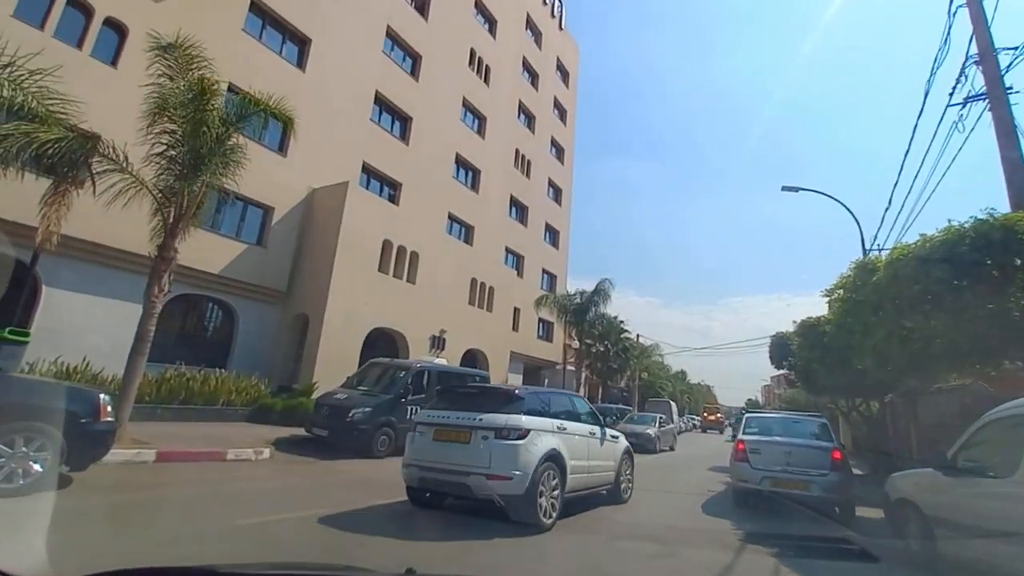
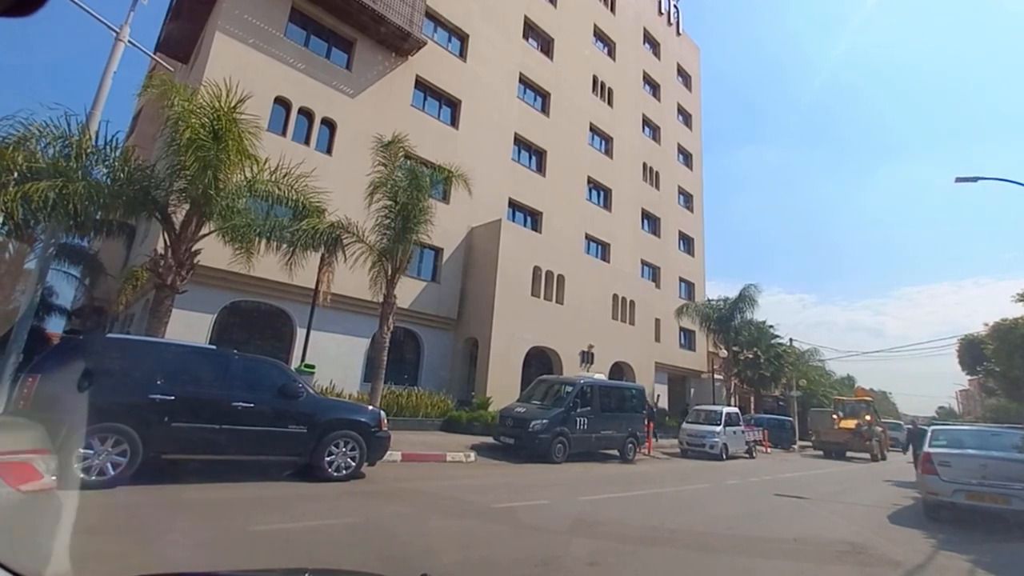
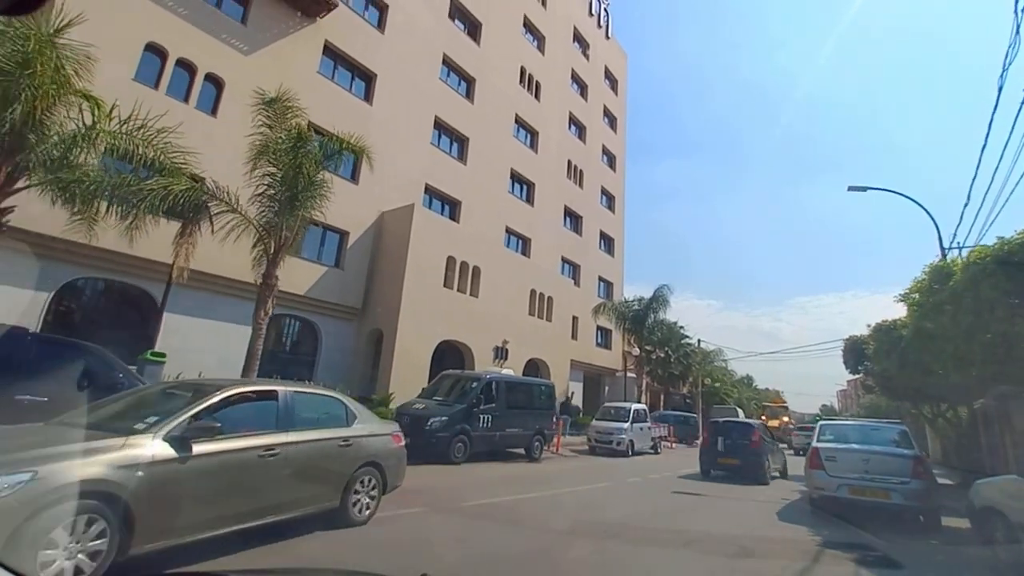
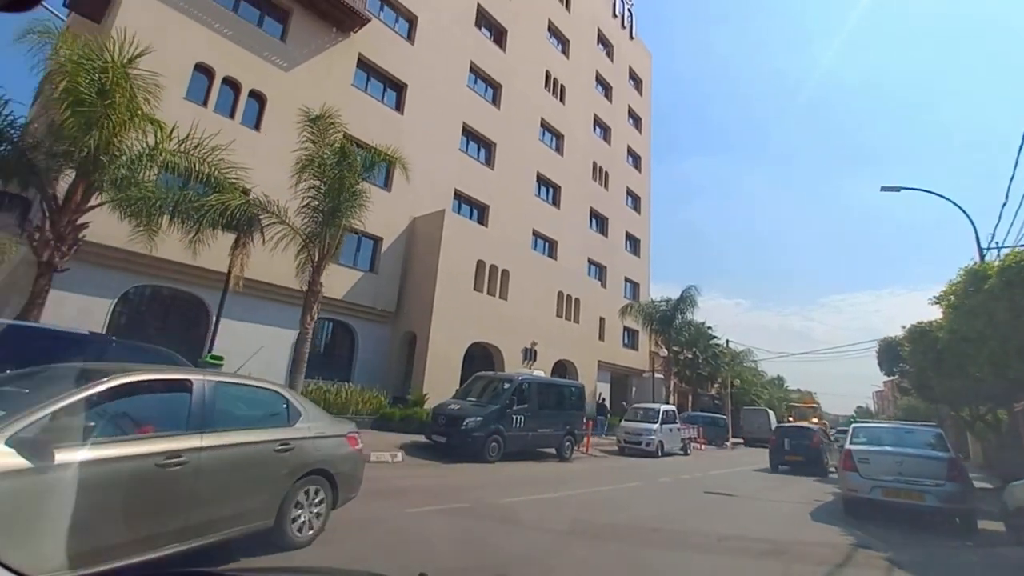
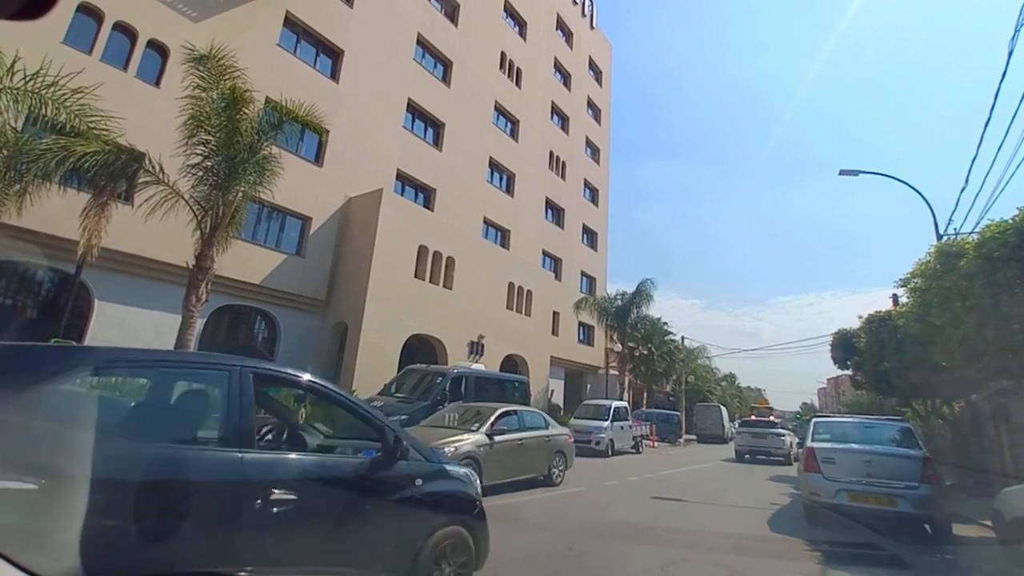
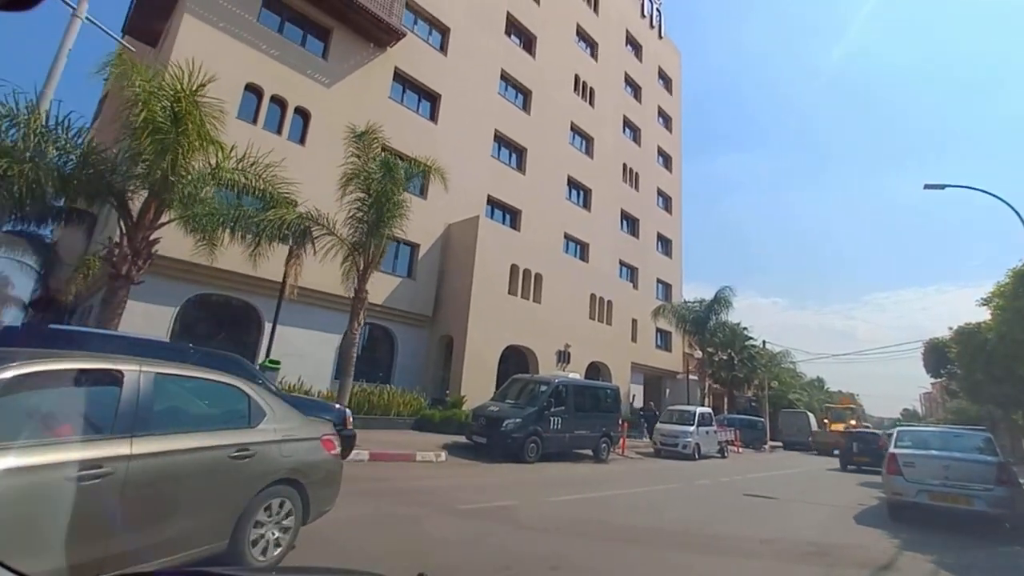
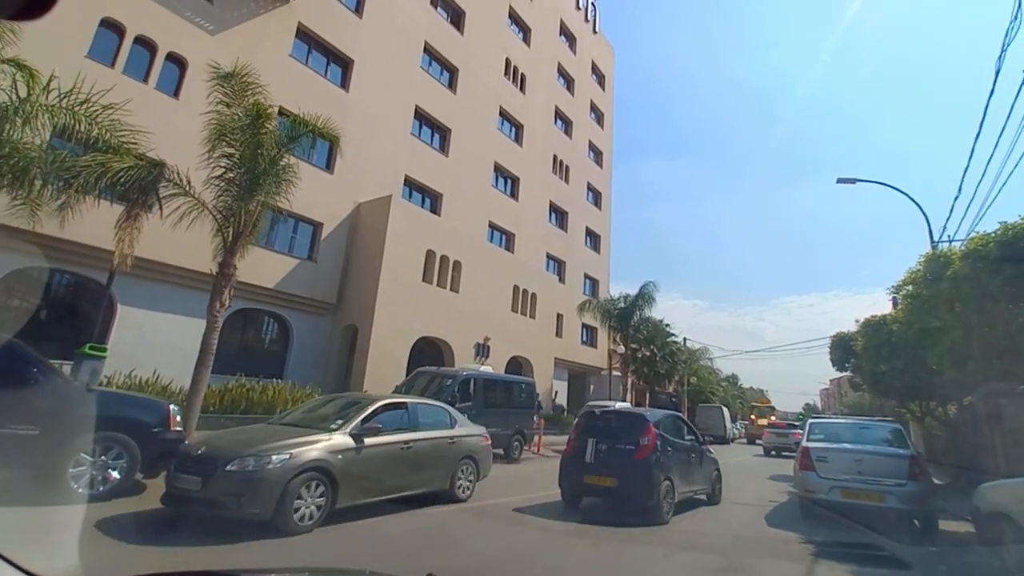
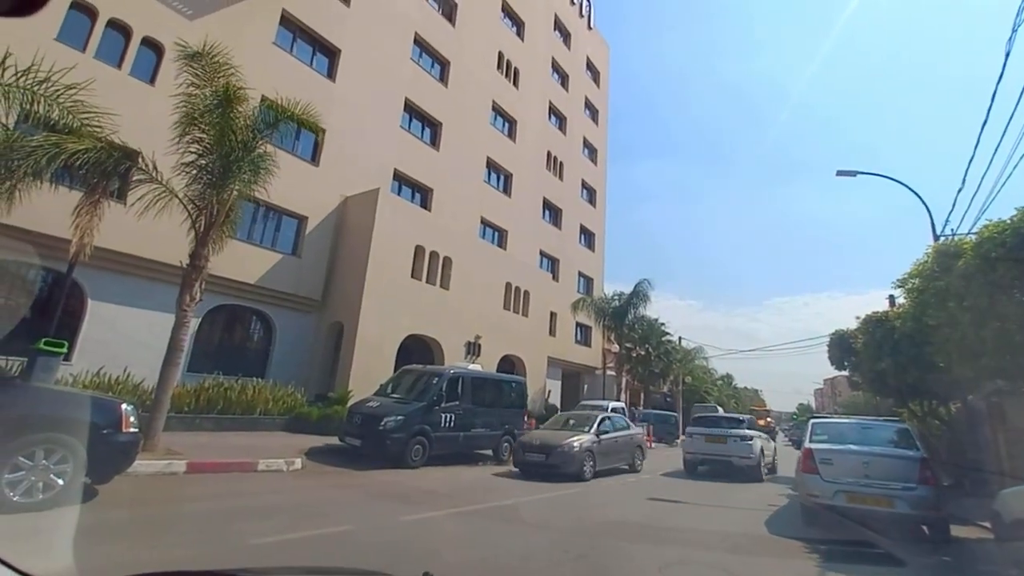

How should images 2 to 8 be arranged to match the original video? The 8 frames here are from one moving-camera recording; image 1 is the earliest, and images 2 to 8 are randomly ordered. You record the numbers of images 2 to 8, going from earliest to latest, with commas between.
8, 5, 7, 3, 4, 6, 2
